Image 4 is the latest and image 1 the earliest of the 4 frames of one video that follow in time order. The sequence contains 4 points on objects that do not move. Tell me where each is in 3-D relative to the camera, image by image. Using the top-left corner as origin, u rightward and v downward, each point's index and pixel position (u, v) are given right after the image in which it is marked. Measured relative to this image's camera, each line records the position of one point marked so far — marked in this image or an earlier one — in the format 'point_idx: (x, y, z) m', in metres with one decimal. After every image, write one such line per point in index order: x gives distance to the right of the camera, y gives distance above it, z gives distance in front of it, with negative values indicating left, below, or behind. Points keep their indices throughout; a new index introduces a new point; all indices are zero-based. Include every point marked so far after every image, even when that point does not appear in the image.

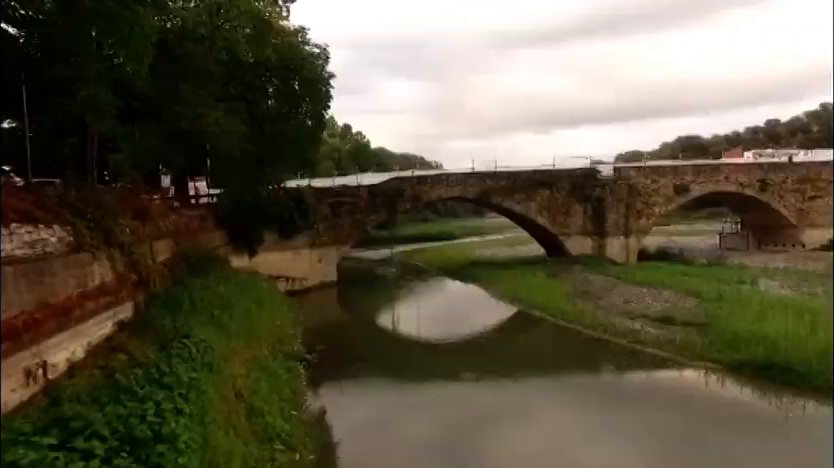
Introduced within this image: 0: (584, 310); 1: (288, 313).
0: (+5.7, -2.7, +18.3) m
1: (-4.4, -2.7, +18.4) m
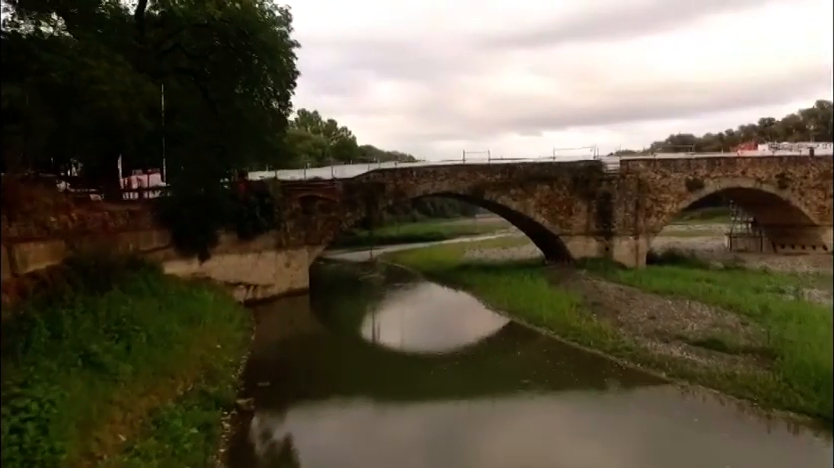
0: (+5.2, -2.7, +15.0) m
1: (-5.0, -2.7, +14.9) m
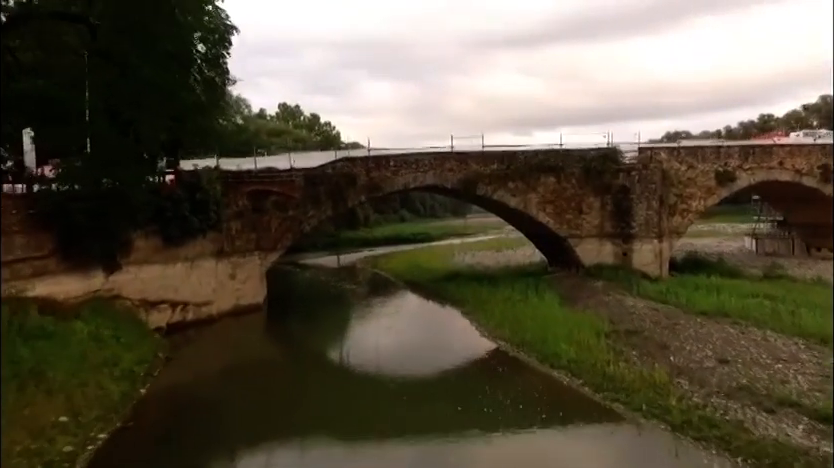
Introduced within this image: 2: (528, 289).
0: (+4.5, -2.8, +10.4) m
1: (-5.7, -2.9, +10.2) m
2: (+4.0, -2.0, +19.4) m
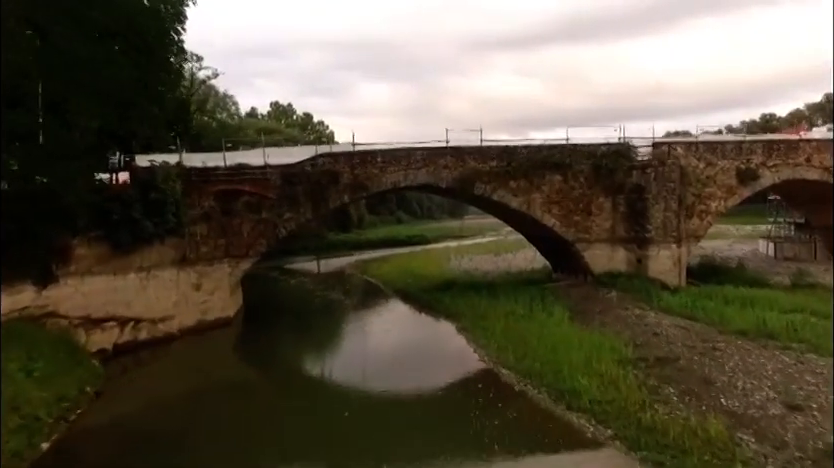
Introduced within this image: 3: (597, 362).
0: (+4.2, -2.9, +8.2) m
1: (-6.0, -3.0, +7.9) m
2: (+3.7, -2.2, +17.2) m
3: (+3.7, -2.6, +10.9) m
